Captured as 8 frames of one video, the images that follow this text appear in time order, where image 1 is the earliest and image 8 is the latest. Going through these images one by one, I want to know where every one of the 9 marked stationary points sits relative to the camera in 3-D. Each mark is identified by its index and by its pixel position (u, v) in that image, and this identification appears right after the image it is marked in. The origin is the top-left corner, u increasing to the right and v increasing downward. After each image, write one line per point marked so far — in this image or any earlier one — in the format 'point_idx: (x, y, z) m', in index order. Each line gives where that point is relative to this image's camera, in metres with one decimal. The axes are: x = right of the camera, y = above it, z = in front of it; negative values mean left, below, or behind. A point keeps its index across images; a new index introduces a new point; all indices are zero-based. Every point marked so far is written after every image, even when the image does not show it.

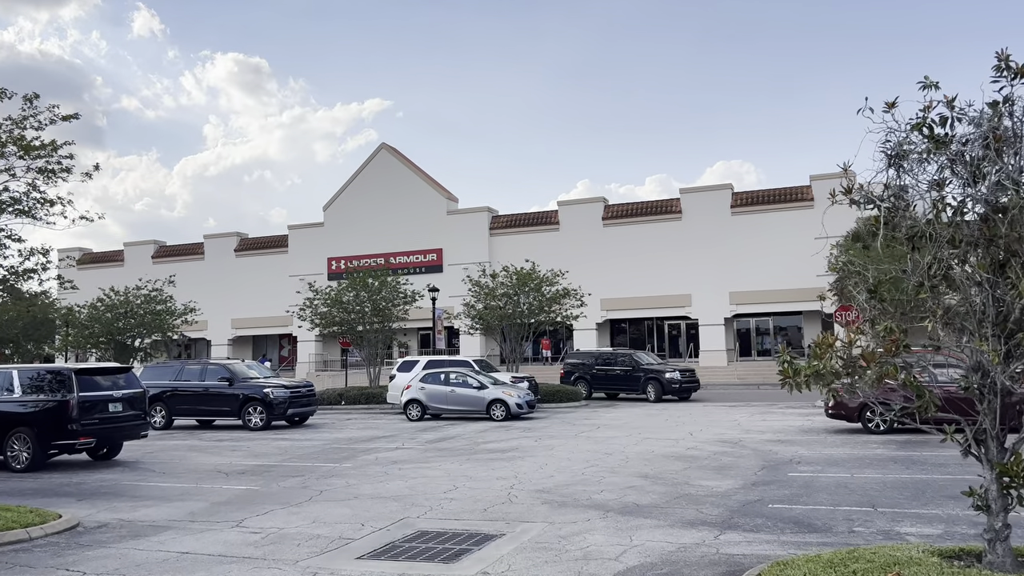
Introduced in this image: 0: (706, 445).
0: (+3.8, -3.1, +15.3) m
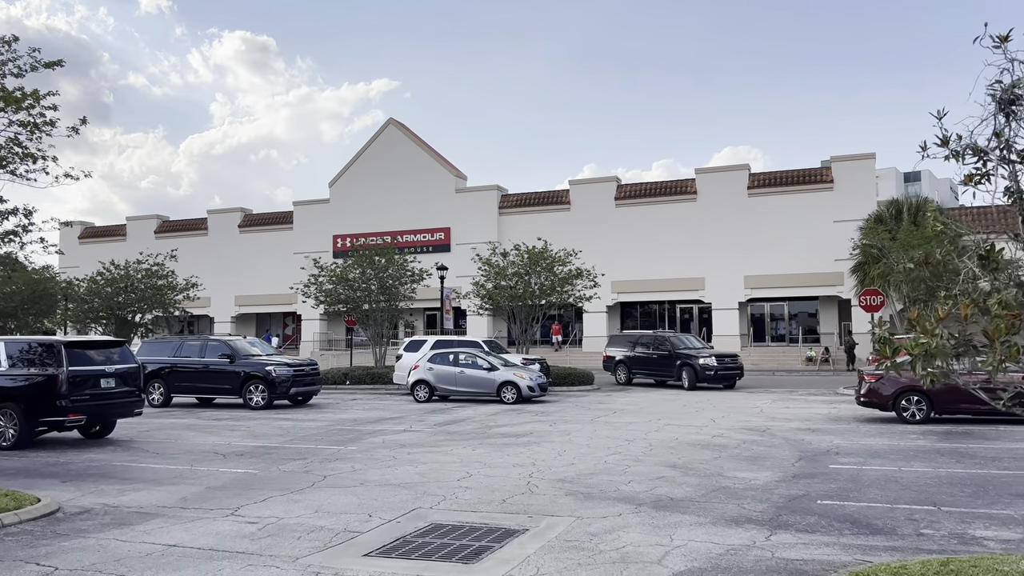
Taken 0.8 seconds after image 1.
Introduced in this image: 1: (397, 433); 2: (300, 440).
0: (+4.1, -2.7, +14.5) m
1: (-2.2, -2.8, +14.8) m
2: (-3.9, -2.8, +14.4) m
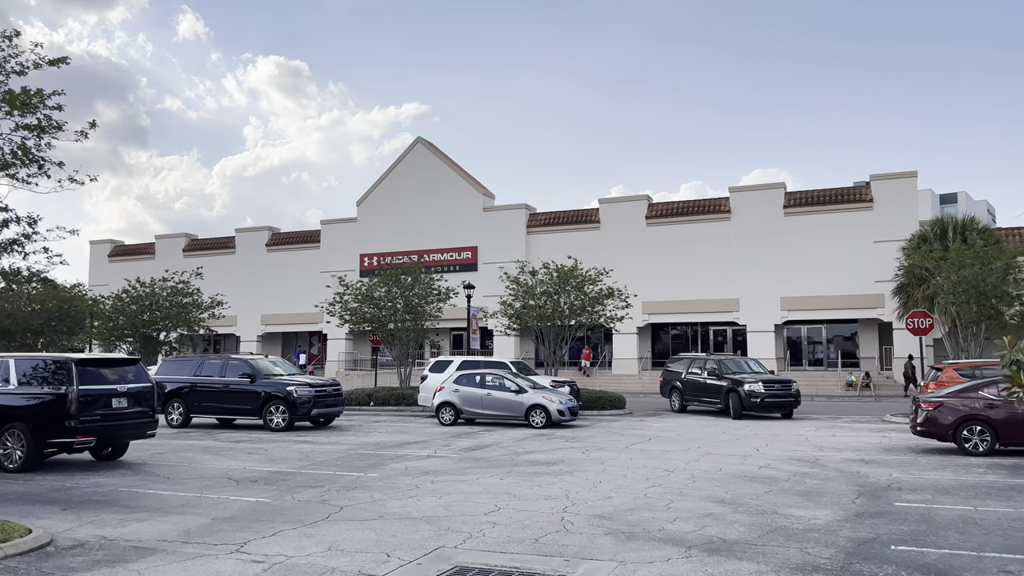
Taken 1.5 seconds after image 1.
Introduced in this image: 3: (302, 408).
0: (+4.6, -3.0, +13.4) m
1: (-1.7, -3.1, +14.0) m
2: (-3.4, -3.1, +13.6) m
3: (-5.2, -3.0, +19.4) m
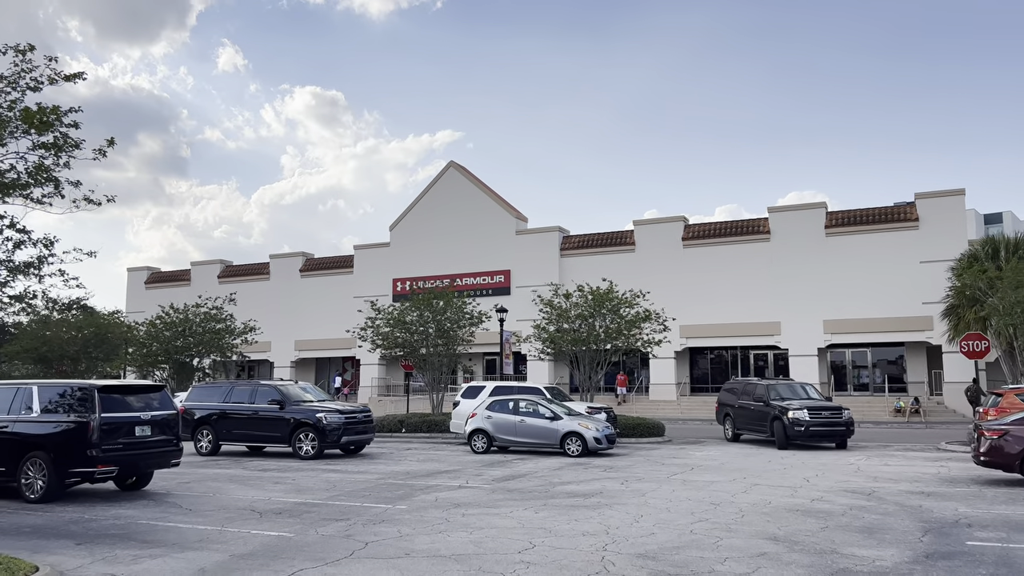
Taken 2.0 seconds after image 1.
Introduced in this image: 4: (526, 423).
0: (+5.2, -3.4, +12.6) m
1: (-1.1, -3.5, +13.4) m
2: (-2.8, -3.5, +13.1) m
3: (-4.4, -3.6, +19.0) m
4: (+0.4, -3.5, +19.9) m
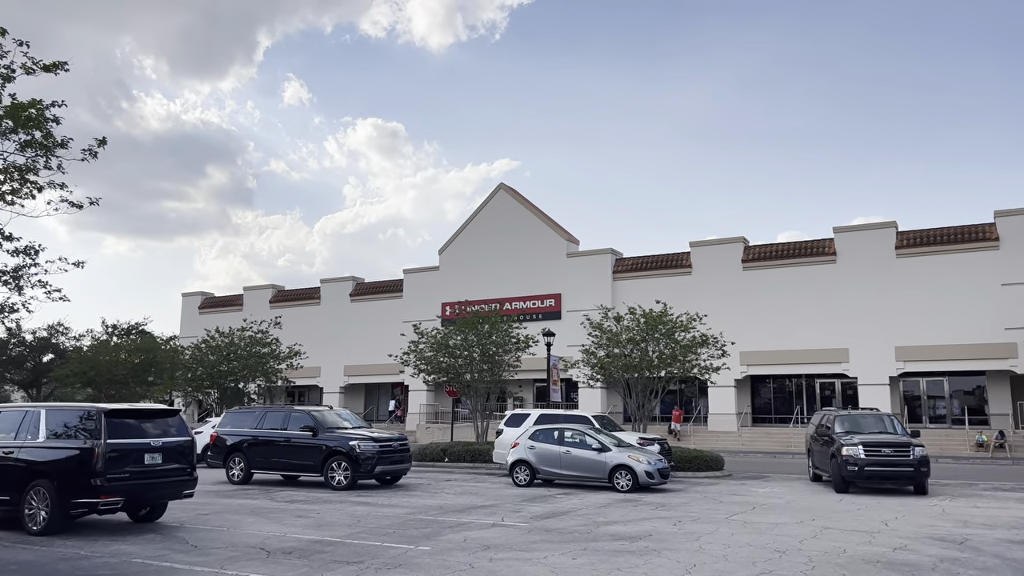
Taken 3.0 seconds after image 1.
0: (+5.7, -3.6, +10.9) m
1: (-0.5, -3.8, +12.2) m
2: (-2.2, -3.8, +12.0) m
3: (-3.4, -4.1, +17.9) m
4: (+1.4, -4.0, +18.5) m
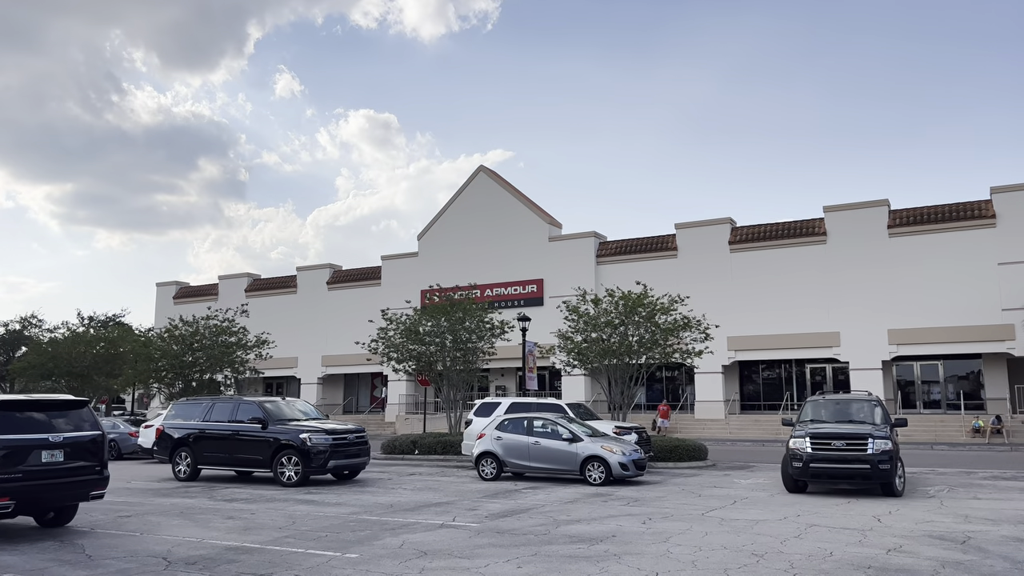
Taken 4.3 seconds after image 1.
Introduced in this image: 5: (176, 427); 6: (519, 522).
0: (+5.0, -3.2, +9.6) m
1: (-1.2, -3.4, +10.9) m
2: (-2.9, -3.4, +10.7) m
3: (-4.2, -3.7, +16.6) m
4: (+0.6, -3.5, +17.2) m
5: (-8.0, -3.3, +18.5) m
6: (+0.1, -3.5, +11.6) m
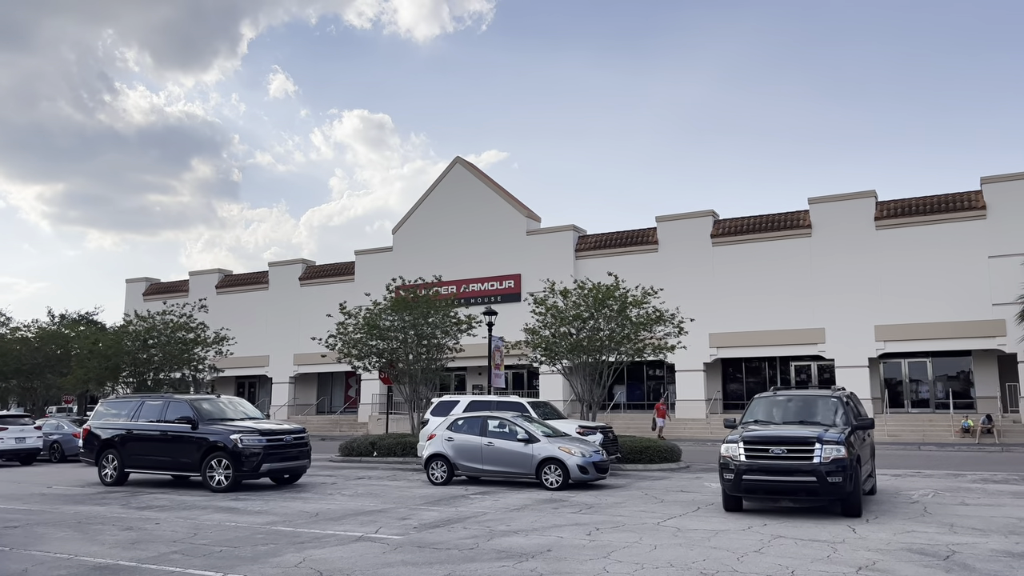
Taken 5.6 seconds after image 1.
0: (+4.1, -3.0, +8.3) m
1: (-2.1, -3.2, +9.5) m
2: (-3.9, -3.2, +9.3) m
3: (-5.2, -3.4, +15.2) m
4: (-0.3, -3.2, +15.9) m
5: (-9.0, -3.0, +17.1) m
6: (-0.8, -3.2, +10.3) m
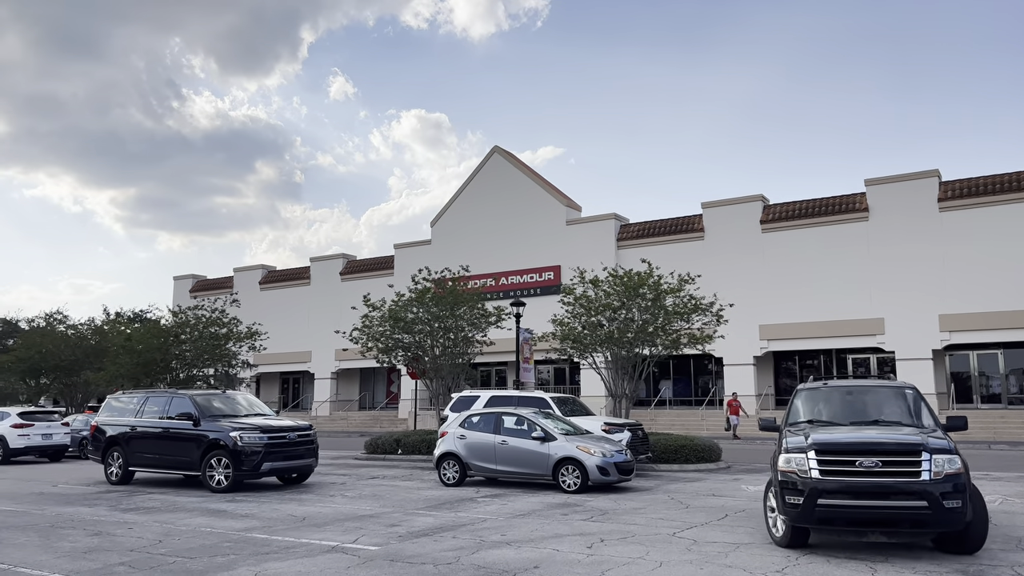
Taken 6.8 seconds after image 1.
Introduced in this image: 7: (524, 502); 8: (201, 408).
0: (+3.8, -2.7, +6.9) m
1: (-2.3, -3.0, +8.5) m
2: (-4.1, -3.0, +8.5) m
3: (-4.9, -3.2, +14.5) m
4: (0.0, -3.0, +14.8) m
5: (-8.5, -2.9, +16.6) m
6: (-0.9, -3.0, +9.2) m
7: (+0.2, -3.6, +12.9) m
8: (-6.1, -2.4, +15.4) m
